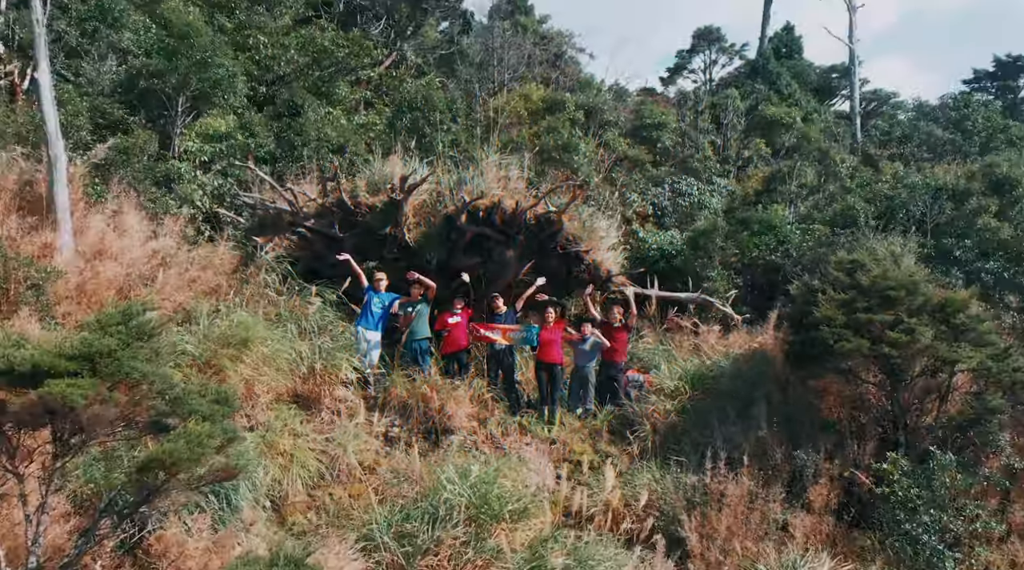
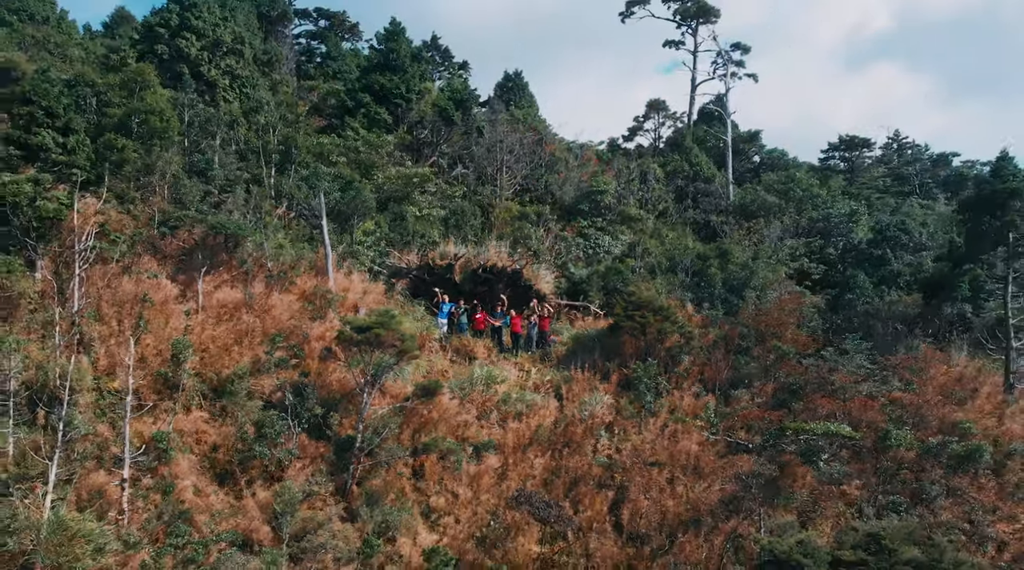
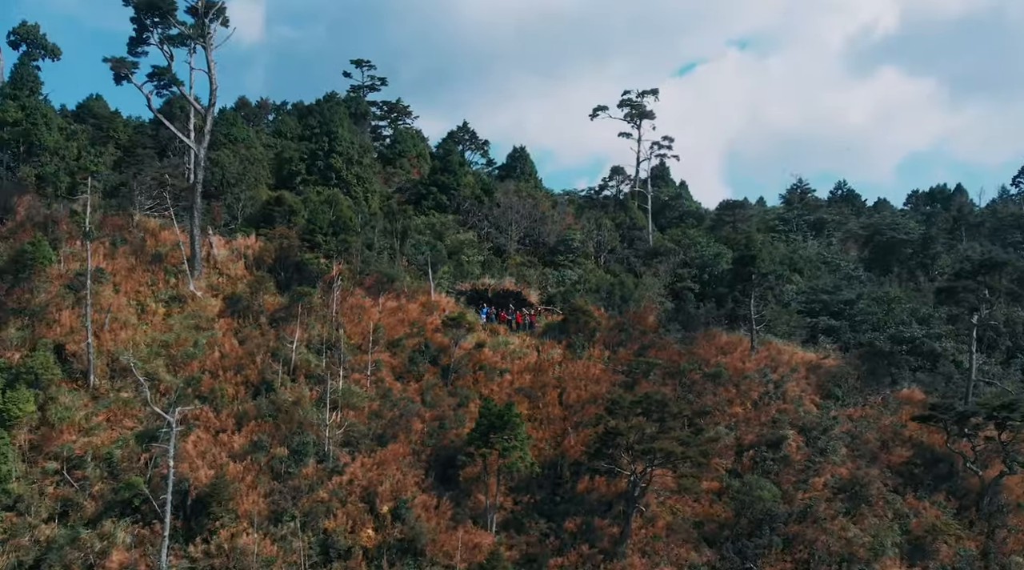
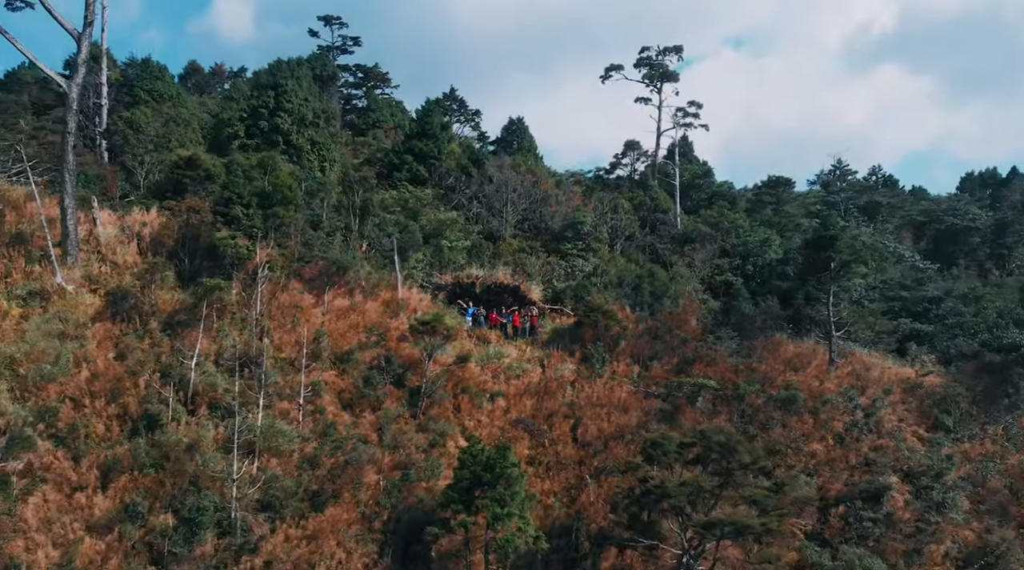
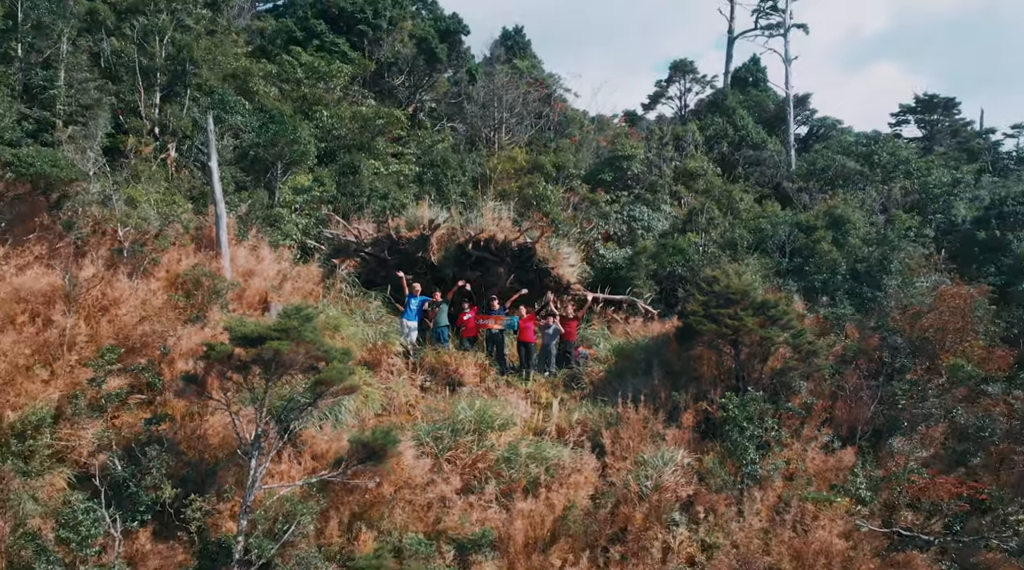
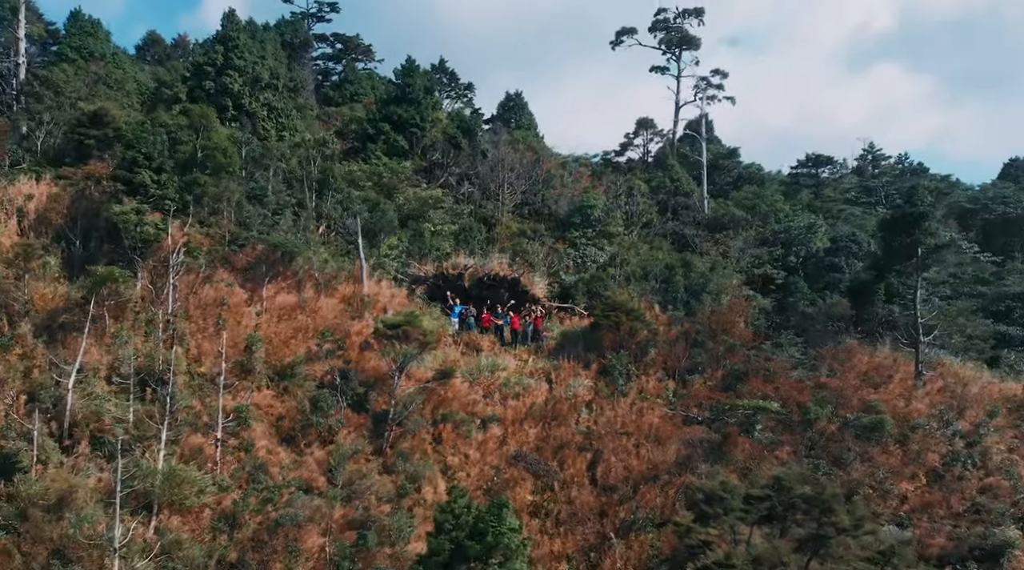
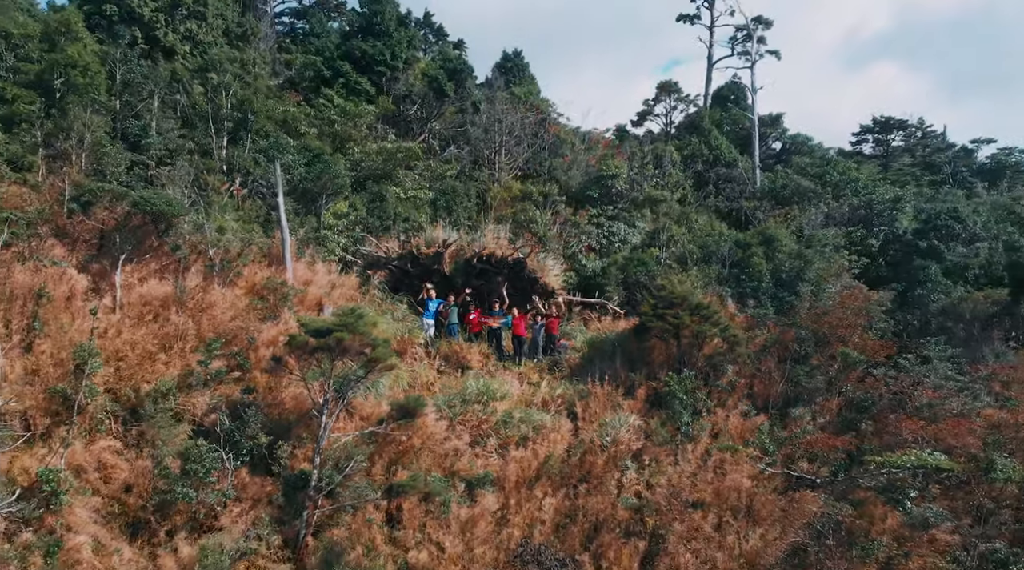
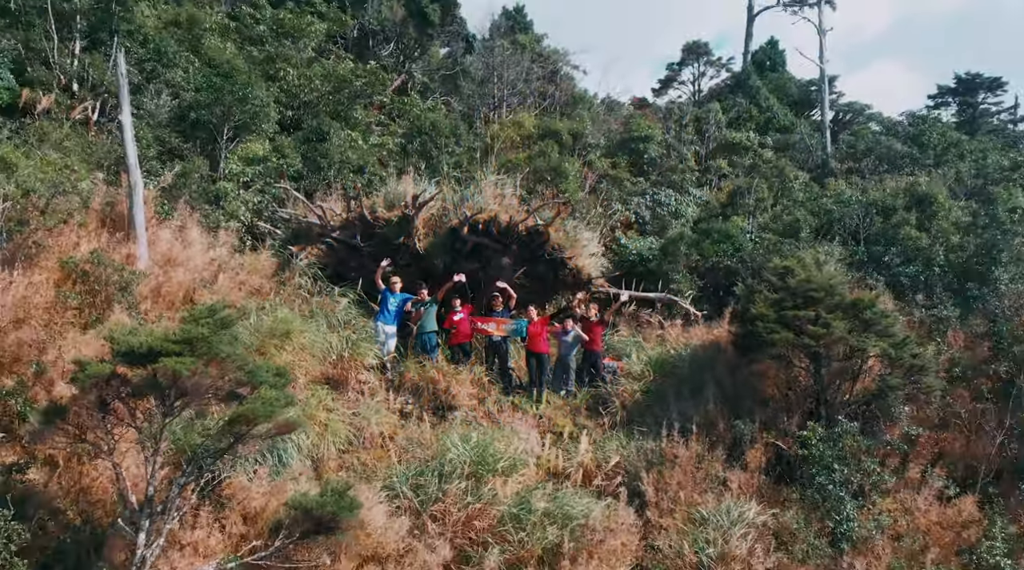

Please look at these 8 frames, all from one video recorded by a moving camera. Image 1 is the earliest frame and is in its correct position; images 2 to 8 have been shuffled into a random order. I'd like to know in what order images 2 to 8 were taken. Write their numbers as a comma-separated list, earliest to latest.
8, 5, 7, 2, 6, 4, 3
